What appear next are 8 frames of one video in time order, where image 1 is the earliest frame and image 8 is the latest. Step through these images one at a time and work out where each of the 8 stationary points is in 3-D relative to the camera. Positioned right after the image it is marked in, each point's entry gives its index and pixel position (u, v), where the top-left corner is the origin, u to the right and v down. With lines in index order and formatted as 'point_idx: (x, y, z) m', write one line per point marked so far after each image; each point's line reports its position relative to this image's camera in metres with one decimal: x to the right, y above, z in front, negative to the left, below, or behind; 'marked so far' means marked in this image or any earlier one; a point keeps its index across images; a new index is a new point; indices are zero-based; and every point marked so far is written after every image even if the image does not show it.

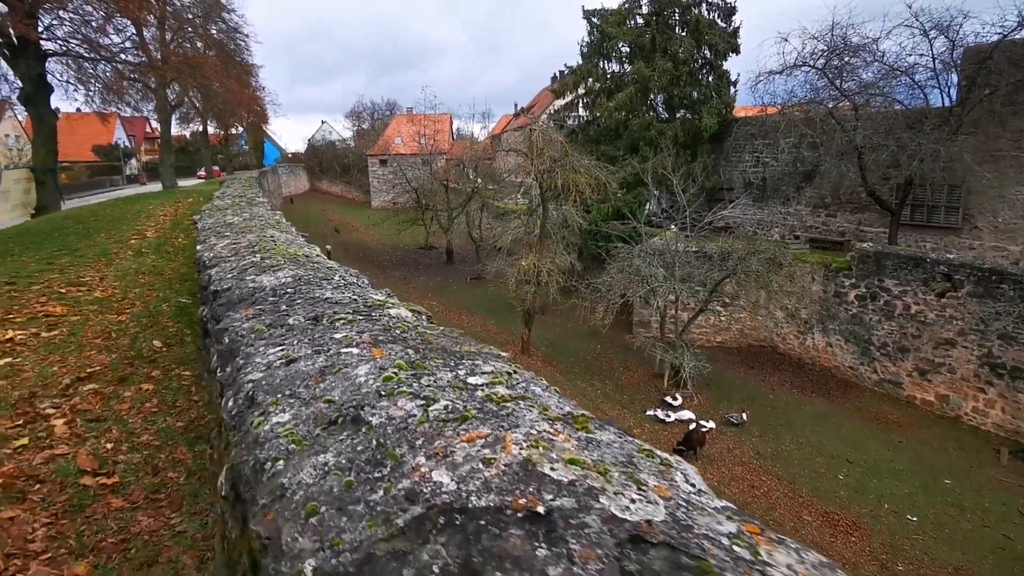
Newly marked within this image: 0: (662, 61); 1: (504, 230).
0: (+3.4, +5.1, +13.3) m
1: (-0.2, +1.2, +12.7) m
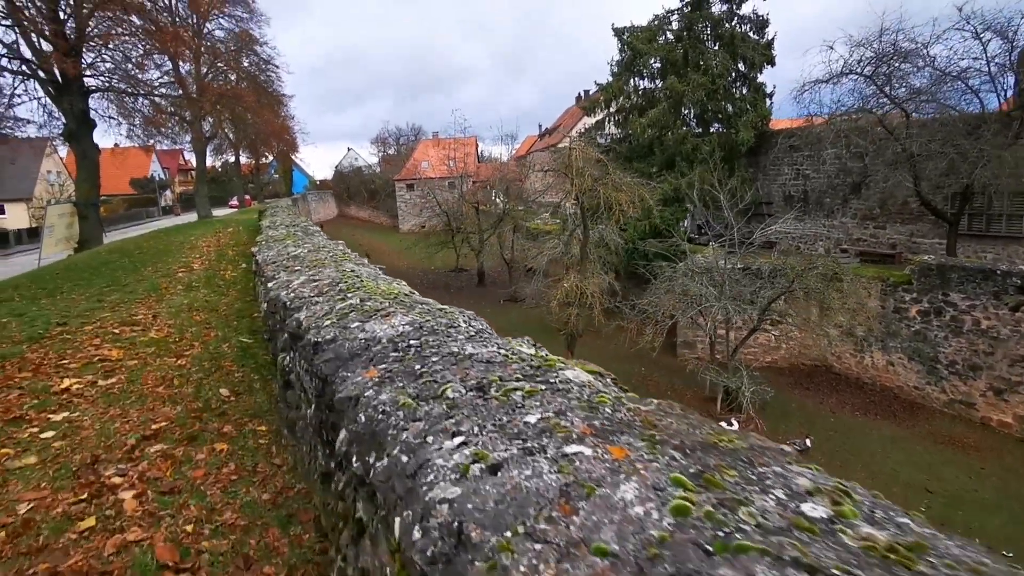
0: (+4.1, +4.7, +13.0) m
1: (+0.6, +0.8, +12.5) m
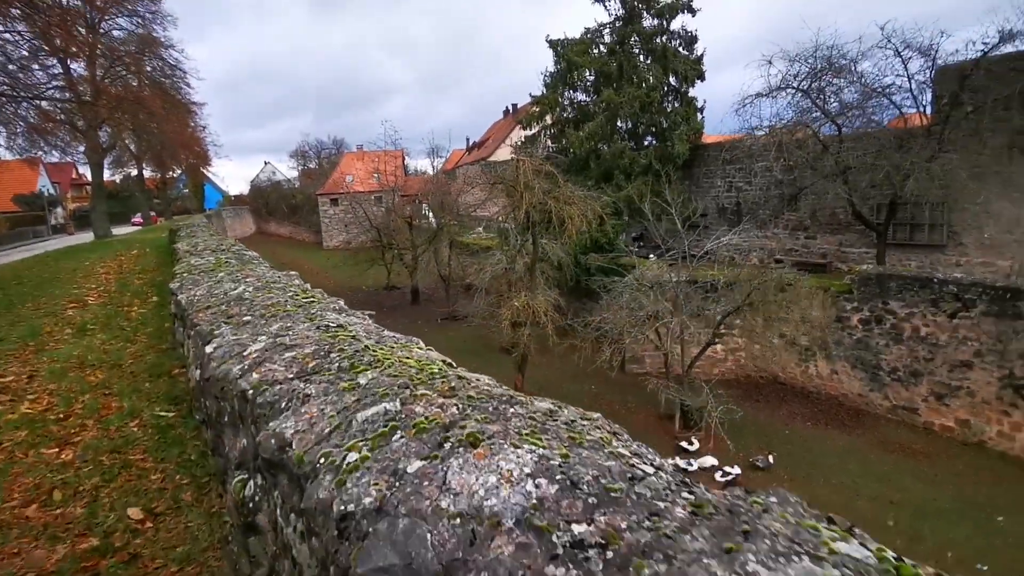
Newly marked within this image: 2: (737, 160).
0: (+2.6, +4.4, +13.1) m
1: (-0.7, +0.4, +12.0) m
2: (+4.9, +2.8, +12.9) m
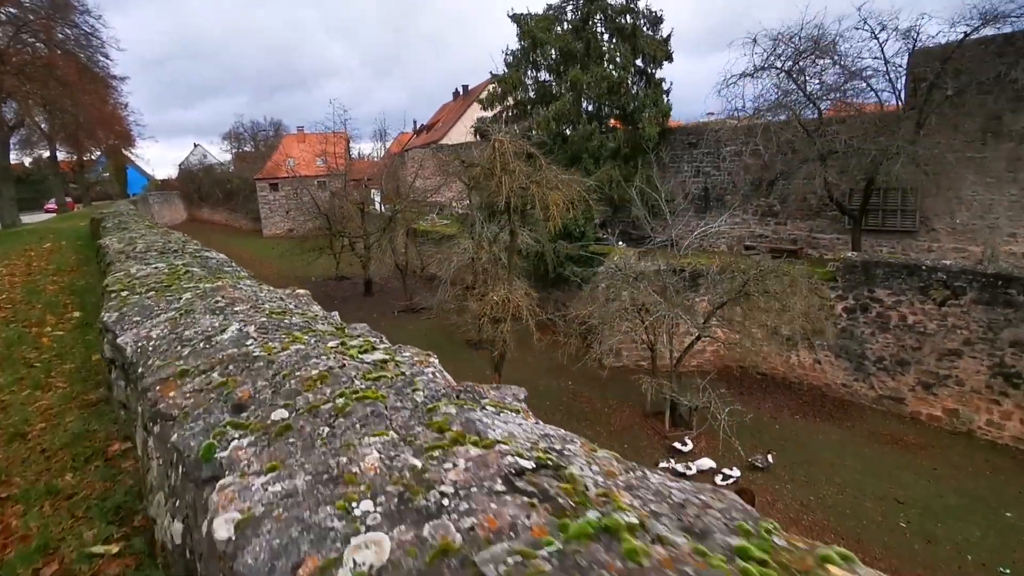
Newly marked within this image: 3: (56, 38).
0: (+1.8, +4.7, +12.5) m
1: (-1.3, +0.6, +11.2) m
2: (+4.1, +3.1, +12.6) m
3: (-9.7, +5.3, +12.5) m
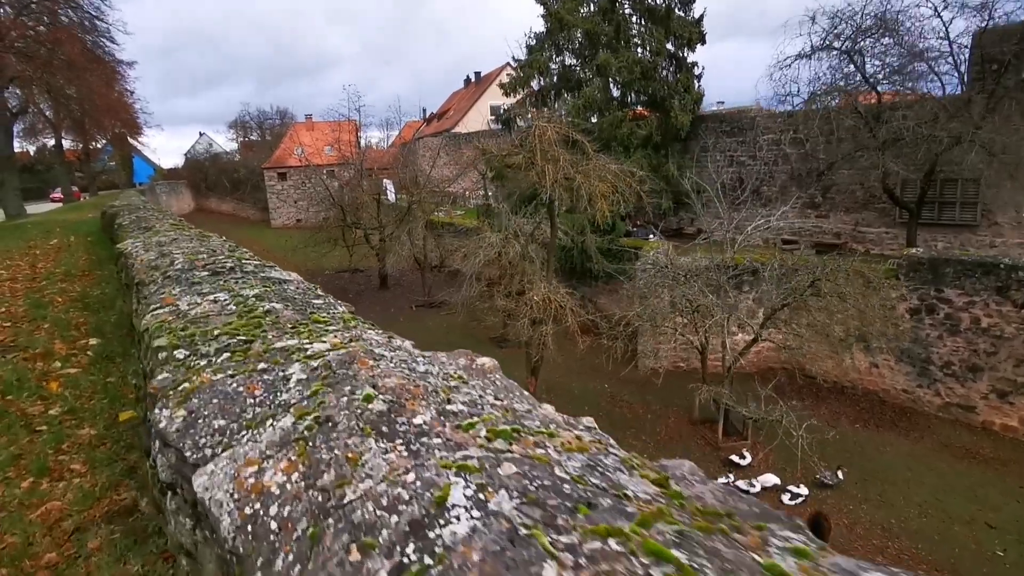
0: (+2.3, +4.8, +11.9) m
1: (-0.8, +0.7, +10.7) m
2: (+4.6, +3.2, +12.0) m
3: (-9.2, +5.5, +11.9) m
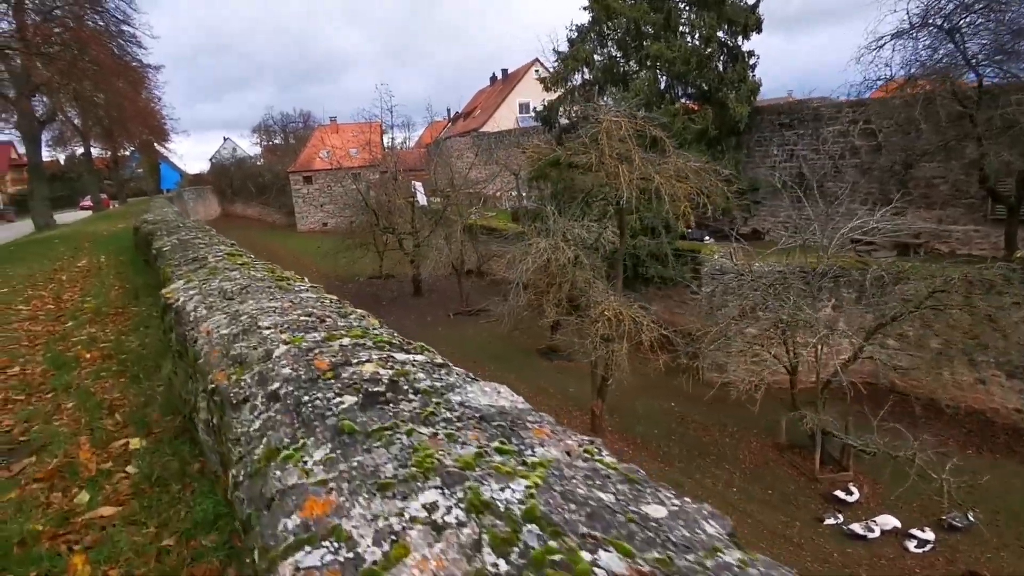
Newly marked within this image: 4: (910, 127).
0: (+3.1, +4.7, +11.1) m
1: (0.0, +0.5, +10.0) m
2: (+5.5, +3.1, +11.2) m
3: (-8.4, +5.2, +11.6) m
4: (+6.3, +2.6, +9.4) m
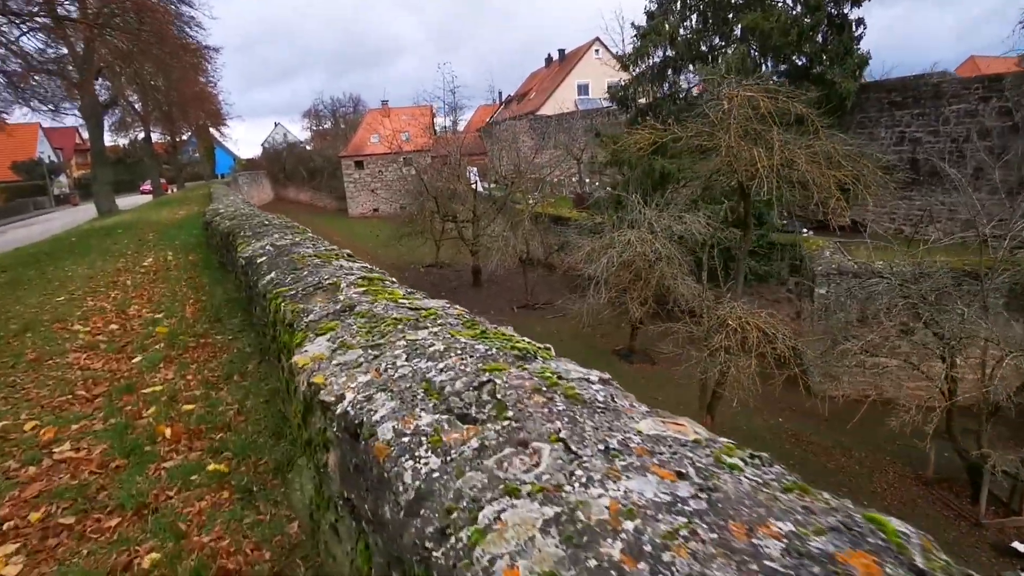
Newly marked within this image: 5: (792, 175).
0: (+4.5, +4.7, +10.0) m
1: (+1.2, +0.6, +9.2) m
2: (+6.8, +3.1, +9.9) m
3: (-6.9, +5.4, +11.2) m
4: (+7.5, +2.5, +8.1) m
5: (+2.7, +1.1, +5.6) m
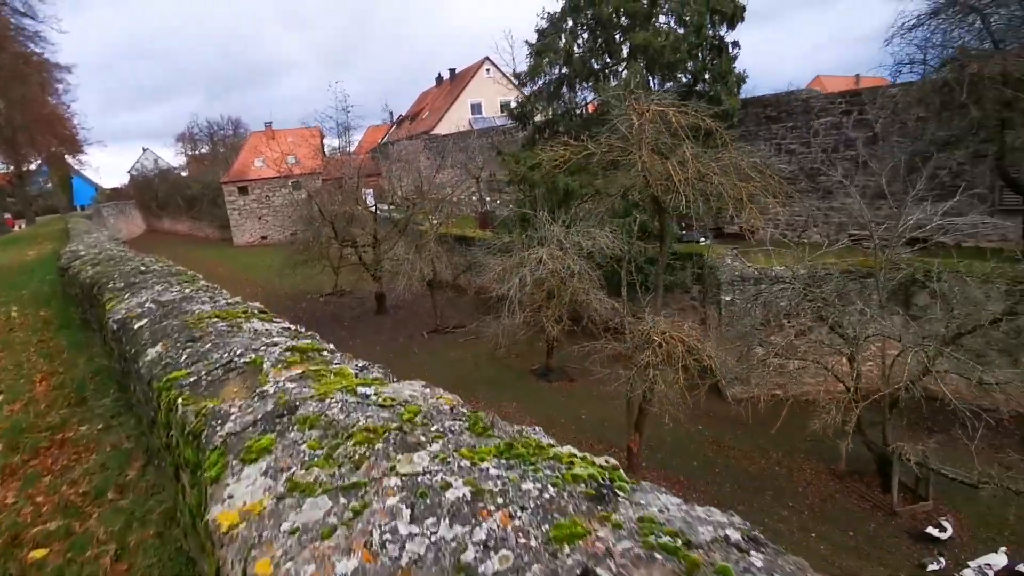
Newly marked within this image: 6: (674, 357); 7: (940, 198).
0: (+2.7, +4.5, +10.4) m
1: (-0.1, +0.3, +9.0) m
2: (+5.1, +3.1, +10.7) m
3: (-8.8, +4.5, +9.7) m
4: (+6.1, +2.6, +9.1) m
5: (+1.9, +1.0, +5.8) m
6: (+1.5, -0.6, +5.4) m
7: (+6.7, +1.4, +9.3) m
